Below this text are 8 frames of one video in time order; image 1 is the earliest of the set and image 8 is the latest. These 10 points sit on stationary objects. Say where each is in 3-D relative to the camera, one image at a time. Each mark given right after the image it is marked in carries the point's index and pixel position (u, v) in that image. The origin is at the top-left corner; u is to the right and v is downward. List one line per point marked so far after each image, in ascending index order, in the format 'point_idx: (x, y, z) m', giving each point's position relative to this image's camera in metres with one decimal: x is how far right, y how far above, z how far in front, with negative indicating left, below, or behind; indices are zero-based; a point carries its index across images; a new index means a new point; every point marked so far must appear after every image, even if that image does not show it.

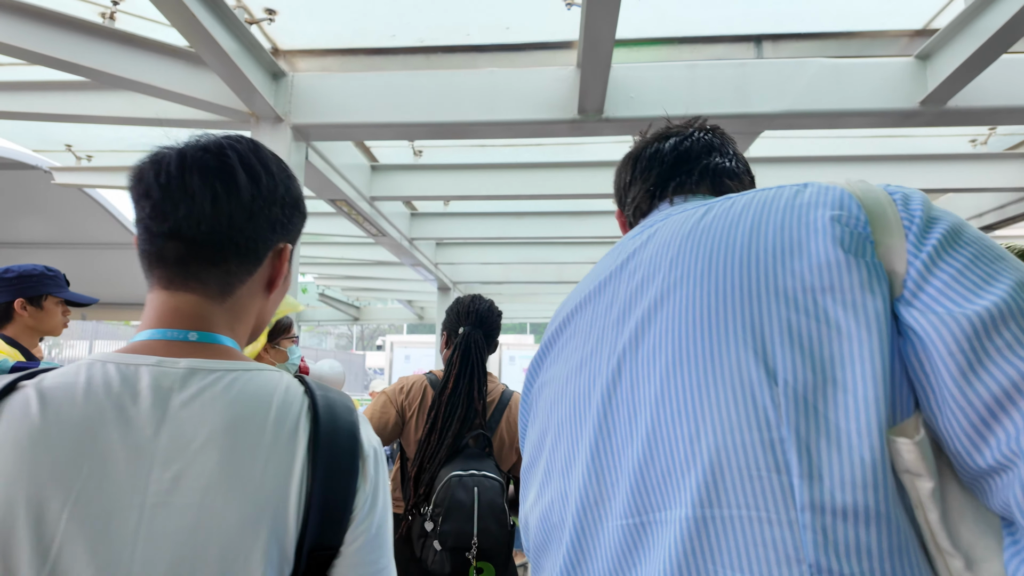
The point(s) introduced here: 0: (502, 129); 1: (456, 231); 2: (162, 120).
0: (-0.1, +1.0, +3.8) m
1: (-0.7, +0.7, +7.1) m
2: (-2.3, +1.1, +4.0) m
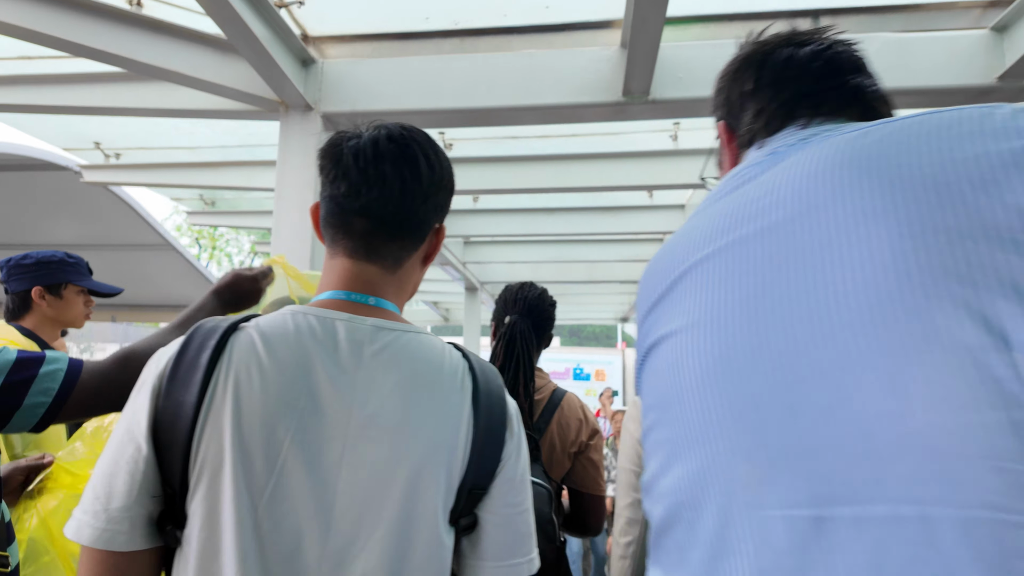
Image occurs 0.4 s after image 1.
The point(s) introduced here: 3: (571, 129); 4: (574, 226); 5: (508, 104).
0: (+0.2, +1.0, +3.6) m
1: (-0.3, +0.7, +6.9) m
2: (-2.1, +1.2, +3.9) m
3: (+0.5, +1.3, +4.8) m
4: (+0.7, +0.7, +6.8) m
5: (0.0, +1.1, +3.5) m
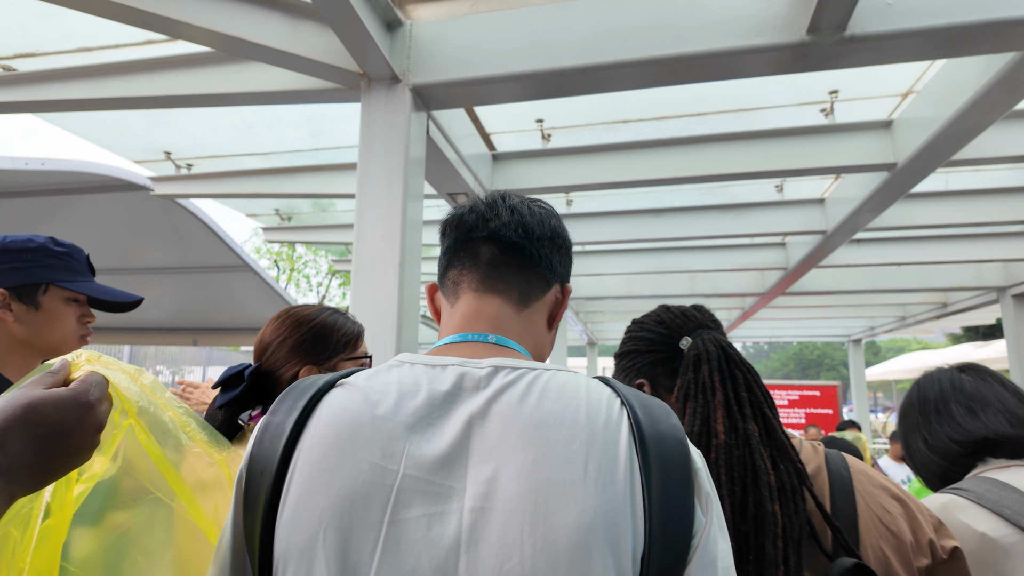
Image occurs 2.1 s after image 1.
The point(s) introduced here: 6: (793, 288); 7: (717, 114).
0: (+0.8, +1.0, +2.8) m
1: (+0.7, +0.5, +6.1) m
2: (-1.4, +1.1, +3.3) m
3: (+1.2, +1.2, +3.9) m
4: (+1.7, +0.6, +5.9) m
5: (+0.6, +1.0, +2.7) m
6: (+3.8, 0.0, +8.0) m
7: (+1.4, +1.2, +4.1) m
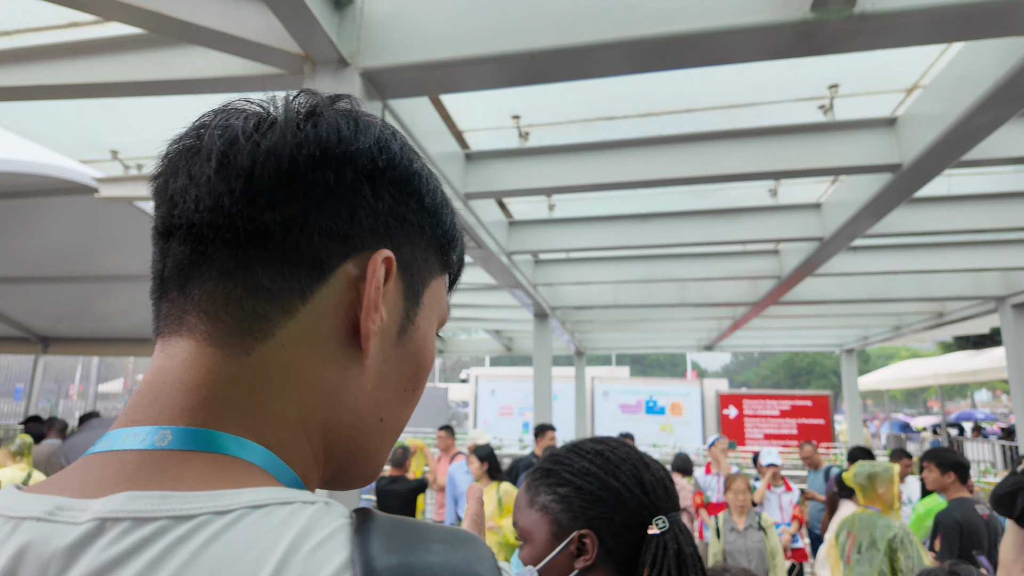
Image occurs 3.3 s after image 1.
0: (+0.7, +1.0, +2.4) m
1: (+0.5, +0.4, +5.7) m
2: (-1.5, +1.0, +2.9) m
3: (+1.1, +1.1, +3.6) m
4: (+1.5, +0.5, +5.6) m
5: (+0.5, +1.0, +2.4) m
6: (+3.5, -0.1, +7.7) m
7: (+1.2, +1.1, +3.7) m
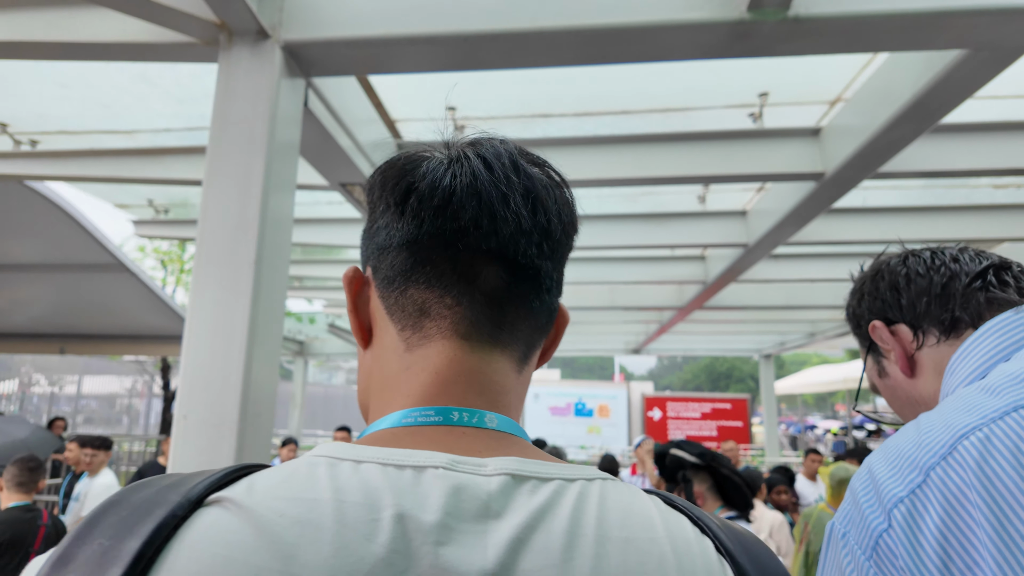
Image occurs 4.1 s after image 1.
0: (+0.4, +1.0, +2.4) m
1: (-0.1, +0.4, +5.6) m
2: (-1.8, +1.1, +2.6) m
3: (+0.7, +1.1, +3.6) m
4: (+0.9, +0.5, +5.6) m
5: (+0.2, +1.0, +2.3) m
6: (+2.7, -0.2, +7.9) m
7: (+0.8, +1.1, +3.7) m
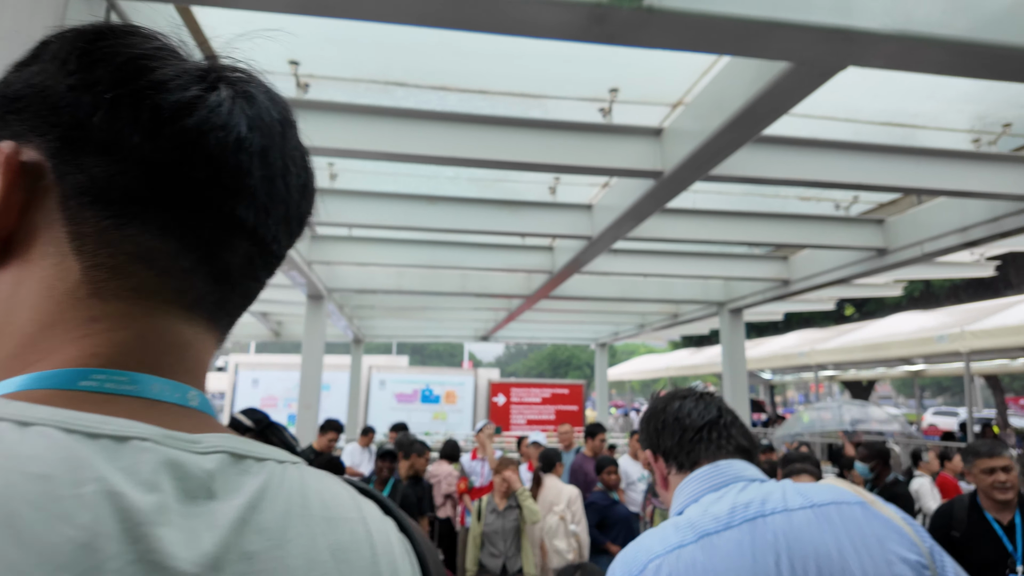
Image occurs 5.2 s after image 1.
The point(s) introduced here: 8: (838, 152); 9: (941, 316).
0: (-0.2, +1.0, +2.3) m
1: (-1.5, +0.6, +5.3) m
2: (-2.4, +1.2, +1.9) m
3: (-0.2, +1.2, +3.5) m
4: (-0.5, +0.6, +5.5) m
5: (-0.3, +1.1, +2.1) m
6: (+0.6, -0.1, +8.2) m
7: (-0.1, +1.2, +3.7) m
8: (+2.3, +1.0, +4.3) m
9: (+7.0, -0.5, +9.8) m
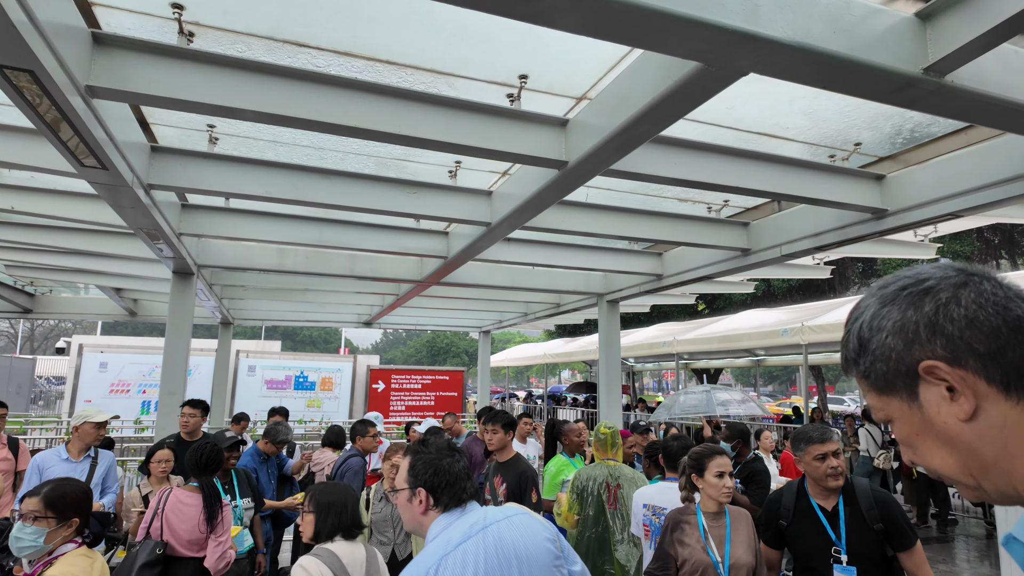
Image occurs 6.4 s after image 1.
0: (-0.4, +1.1, +2.2) m
1: (-2.3, +0.8, +4.8) m
2: (-2.5, +1.4, +1.4) m
3: (-0.7, +1.3, +3.3) m
4: (-1.4, +0.8, +5.3) m
5: (-0.5, +1.2, +2.0) m
6: (-0.9, +0.1, +8.1) m
7: (-0.6, +1.3, +3.5) m
8: (+1.6, +1.0, +4.7) m
9: (+5.0, -0.5, +11.0) m
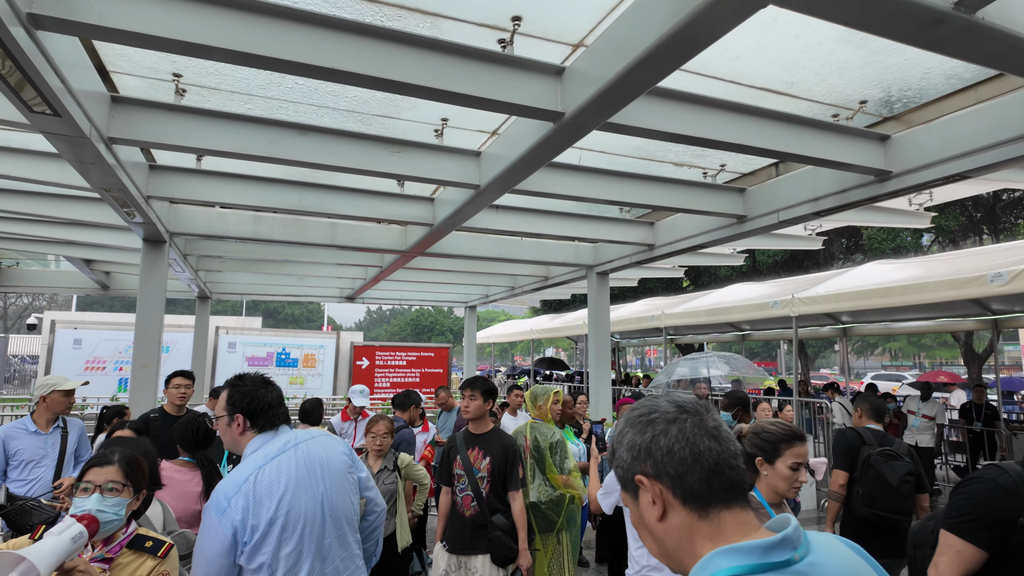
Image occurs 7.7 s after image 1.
0: (-0.4, +1.3, +1.9) m
1: (-2.4, +1.1, +4.5) m
2: (-2.5, +1.5, +1.0) m
3: (-0.7, +1.6, +3.0) m
4: (-1.5, +1.1, +5.0) m
5: (-0.5, +1.3, +1.7) m
6: (-1.1, +0.5, +7.9) m
7: (-0.7, +1.5, +3.2) m
8: (+1.5, +1.3, +4.4) m
9: (+4.8, 0.0, +10.9) m
